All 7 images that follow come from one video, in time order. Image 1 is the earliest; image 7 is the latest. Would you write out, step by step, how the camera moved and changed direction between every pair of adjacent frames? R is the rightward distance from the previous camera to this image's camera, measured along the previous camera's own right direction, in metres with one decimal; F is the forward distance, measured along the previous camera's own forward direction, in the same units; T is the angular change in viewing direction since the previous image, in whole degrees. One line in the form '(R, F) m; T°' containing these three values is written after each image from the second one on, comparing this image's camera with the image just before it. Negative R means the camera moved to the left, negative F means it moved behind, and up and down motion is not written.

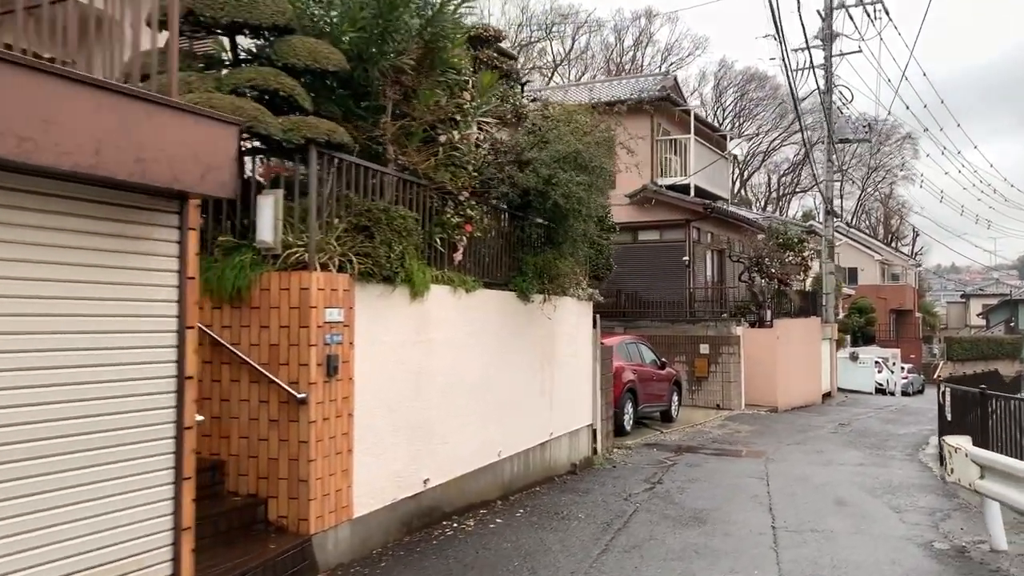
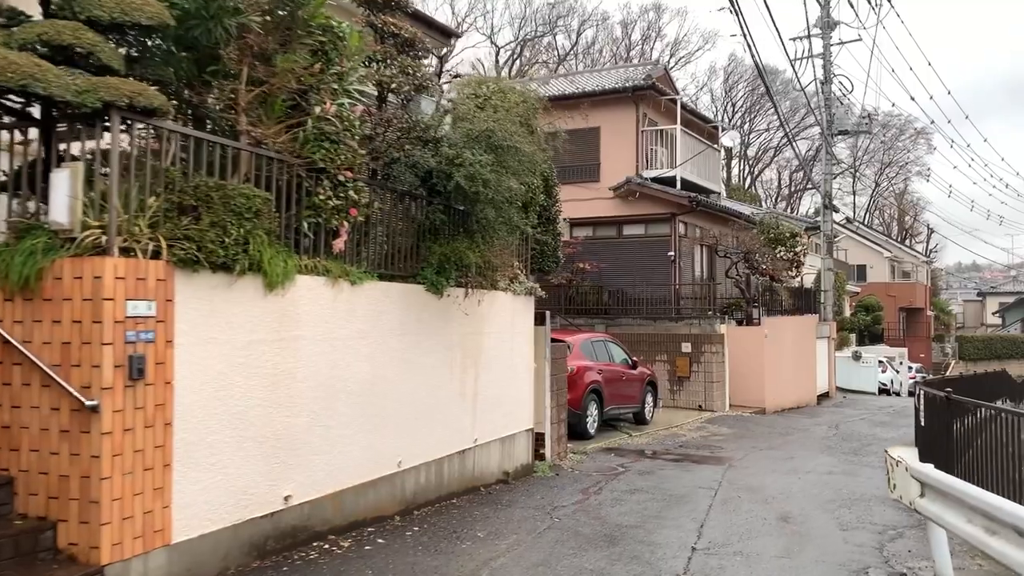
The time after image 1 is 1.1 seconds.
(+0.9, +0.7) m; -1°
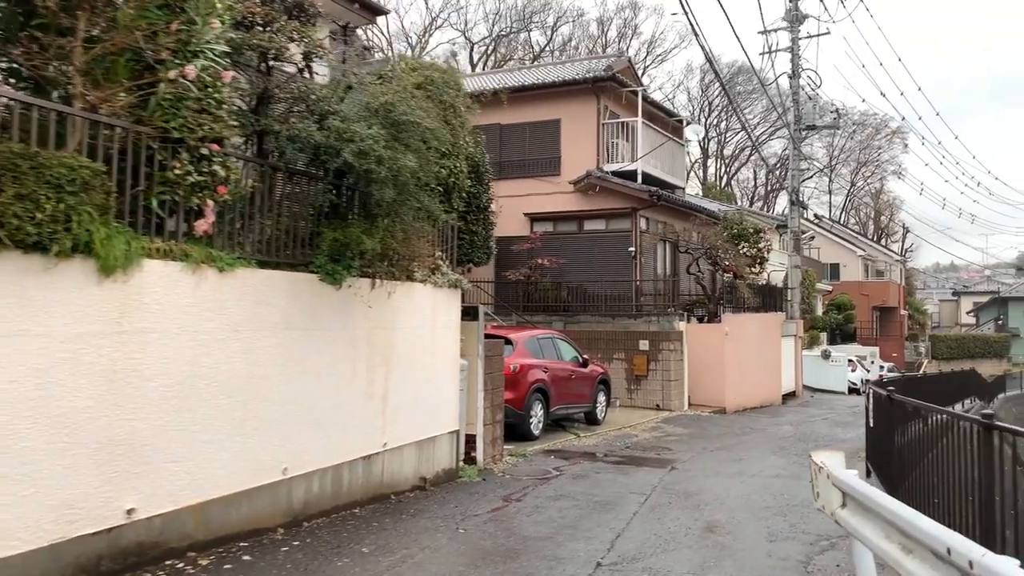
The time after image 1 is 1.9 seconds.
(+0.6, +0.6) m; +1°
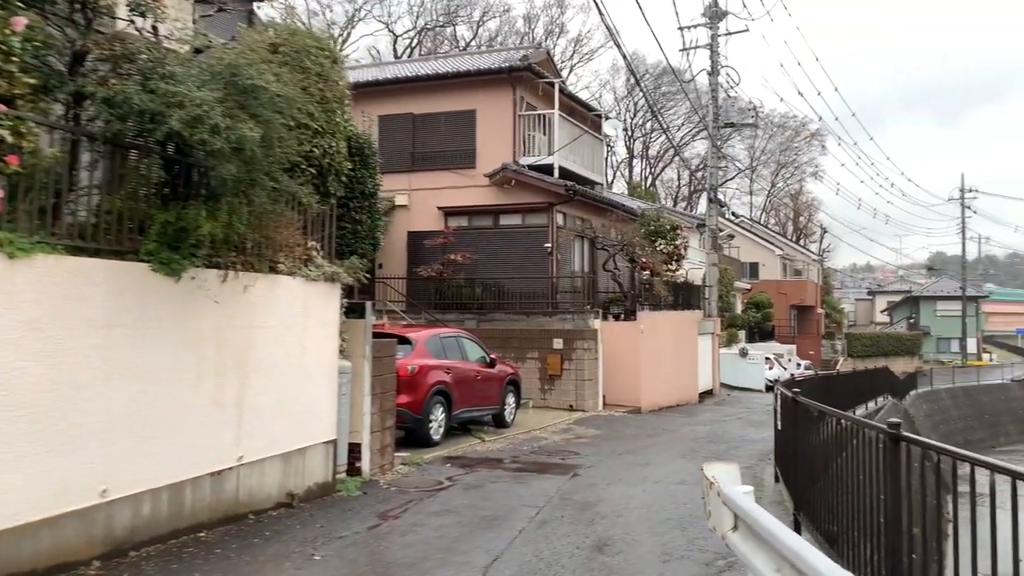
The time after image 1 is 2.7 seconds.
(+0.4, +0.7) m; +5°
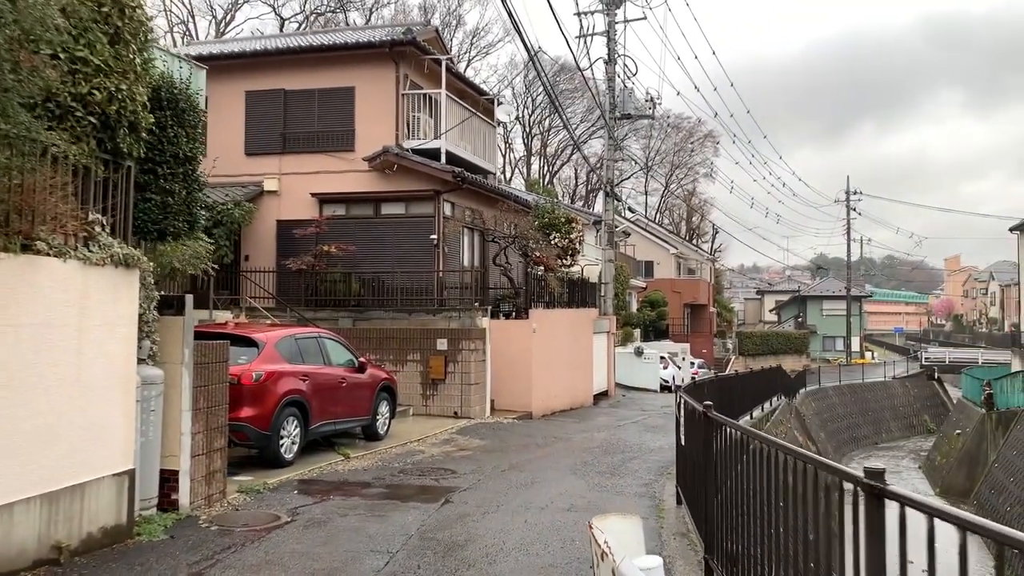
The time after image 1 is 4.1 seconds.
(+0.4, +1.5) m; +7°
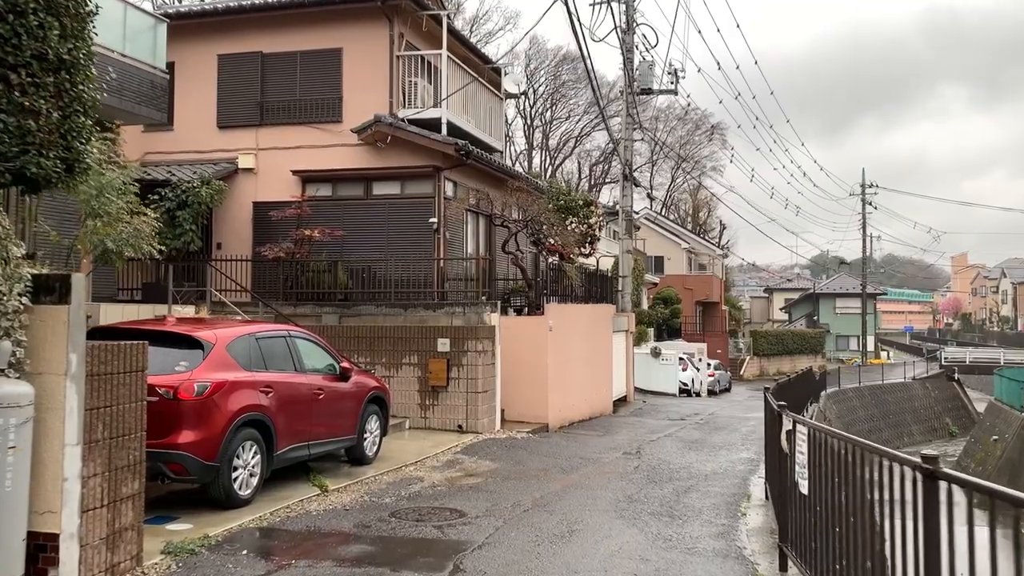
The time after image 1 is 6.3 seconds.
(-0.3, +2.3) m; 0°
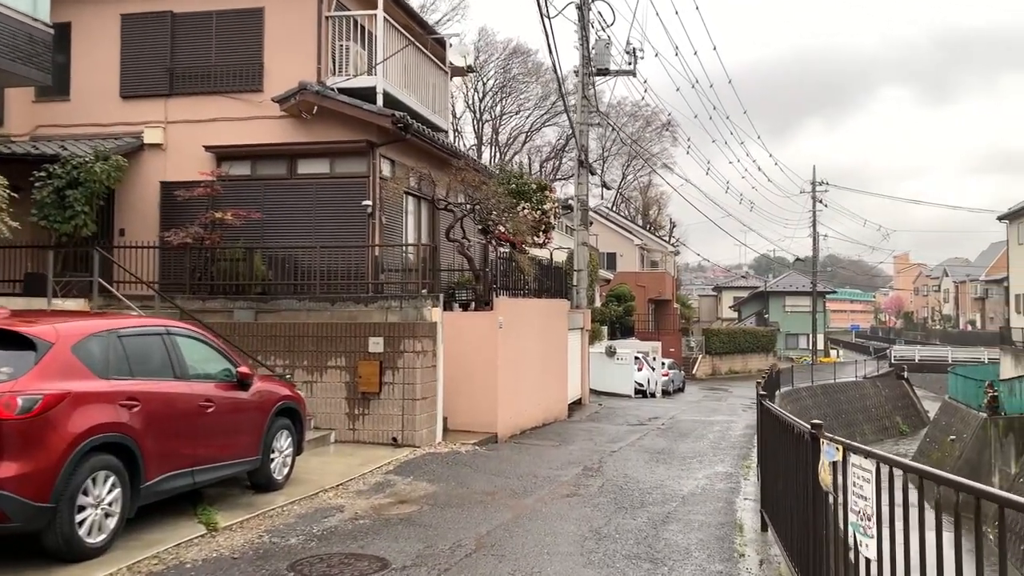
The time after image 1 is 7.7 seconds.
(+0.1, +1.7) m; +3°
